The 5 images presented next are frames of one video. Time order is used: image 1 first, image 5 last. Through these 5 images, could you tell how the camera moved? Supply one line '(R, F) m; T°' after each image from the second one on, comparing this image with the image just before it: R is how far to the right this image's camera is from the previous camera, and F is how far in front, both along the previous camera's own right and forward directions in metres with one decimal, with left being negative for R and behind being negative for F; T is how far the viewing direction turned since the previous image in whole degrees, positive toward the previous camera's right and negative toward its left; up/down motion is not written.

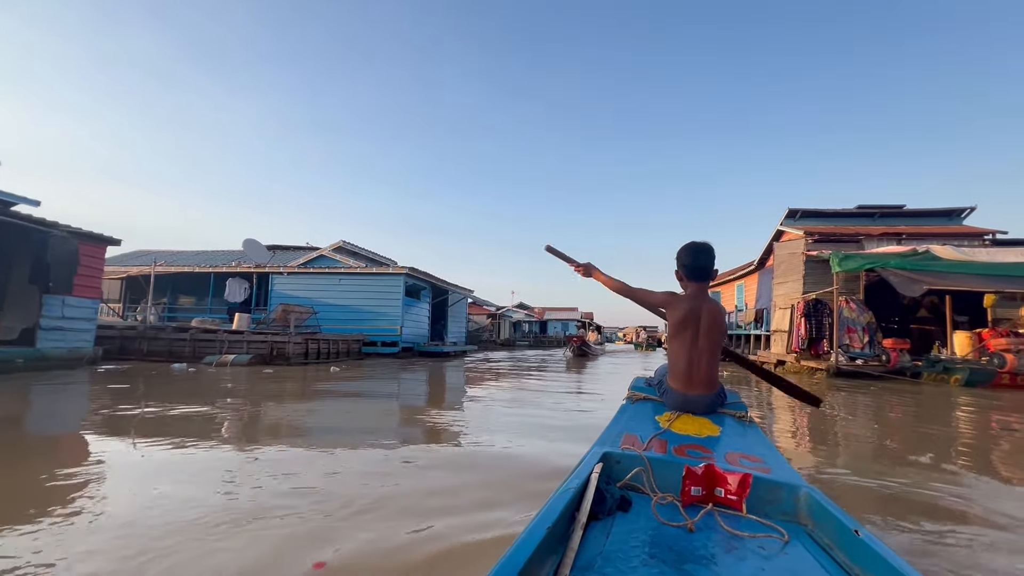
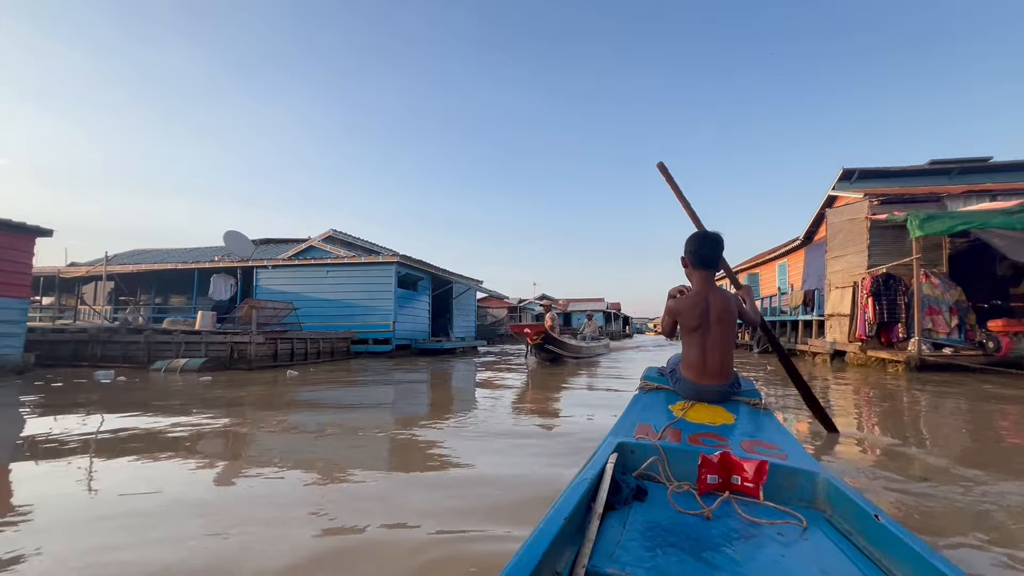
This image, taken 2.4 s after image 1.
(+0.4, +1.4) m; -3°
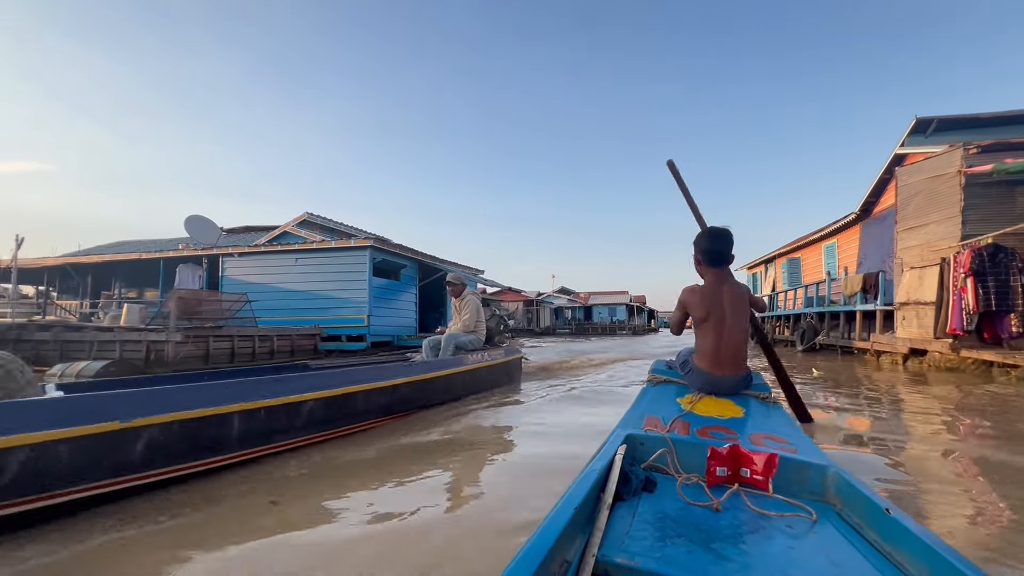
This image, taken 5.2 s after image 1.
(+0.6, +1.6) m; -3°
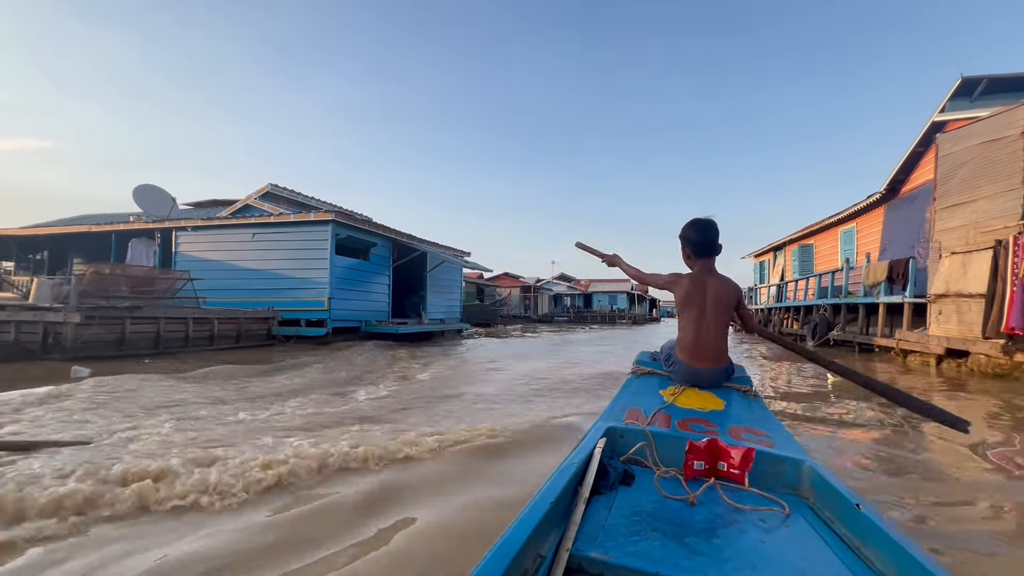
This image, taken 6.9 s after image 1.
(+0.4, +1.0) m; 0°
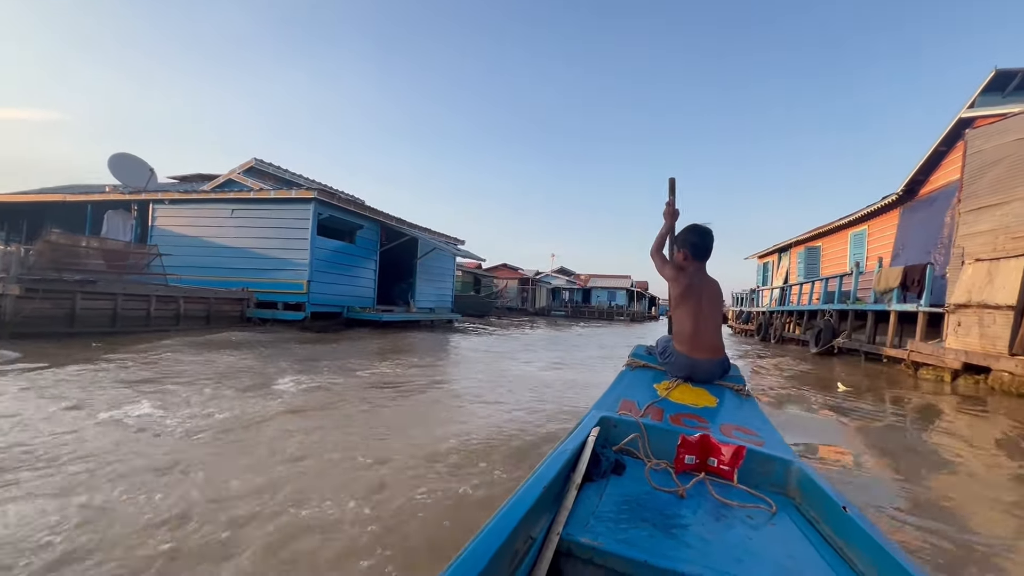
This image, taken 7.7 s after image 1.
(+0.2, +0.4) m; 0°
